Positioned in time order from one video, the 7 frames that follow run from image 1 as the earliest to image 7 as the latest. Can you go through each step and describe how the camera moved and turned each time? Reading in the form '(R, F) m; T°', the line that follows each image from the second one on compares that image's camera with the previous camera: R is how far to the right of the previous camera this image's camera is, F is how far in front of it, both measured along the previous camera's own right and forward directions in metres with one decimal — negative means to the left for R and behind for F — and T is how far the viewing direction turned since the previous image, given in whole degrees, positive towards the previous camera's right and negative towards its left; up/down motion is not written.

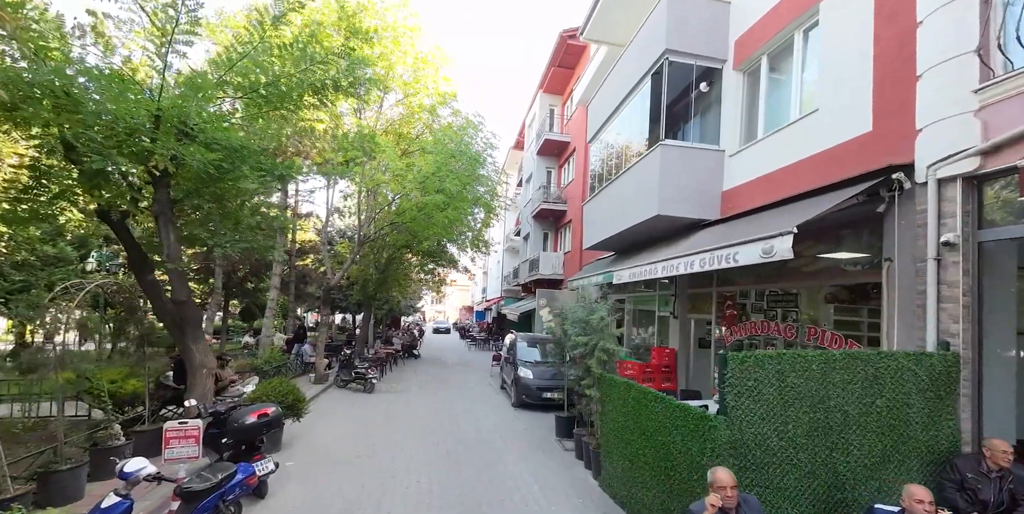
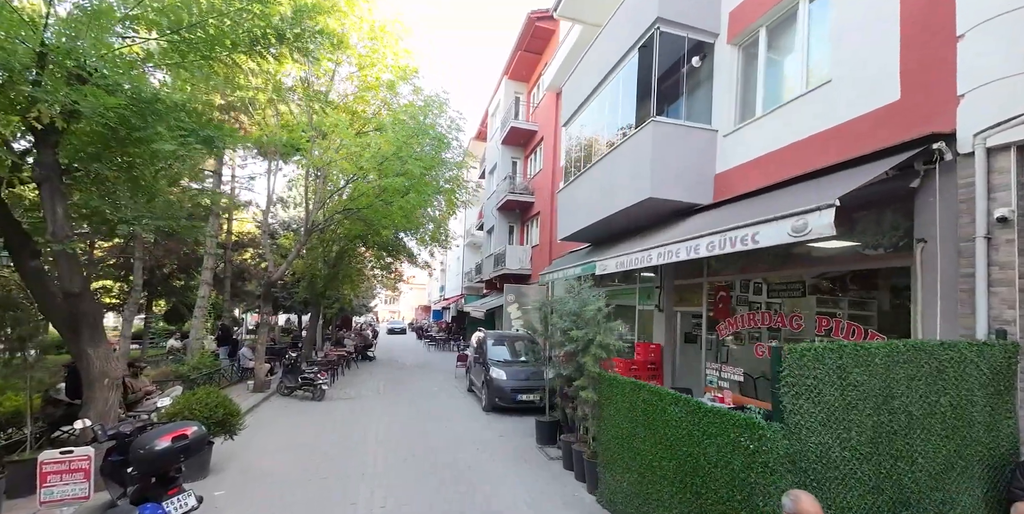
(-0.4, +1.0) m; +6°
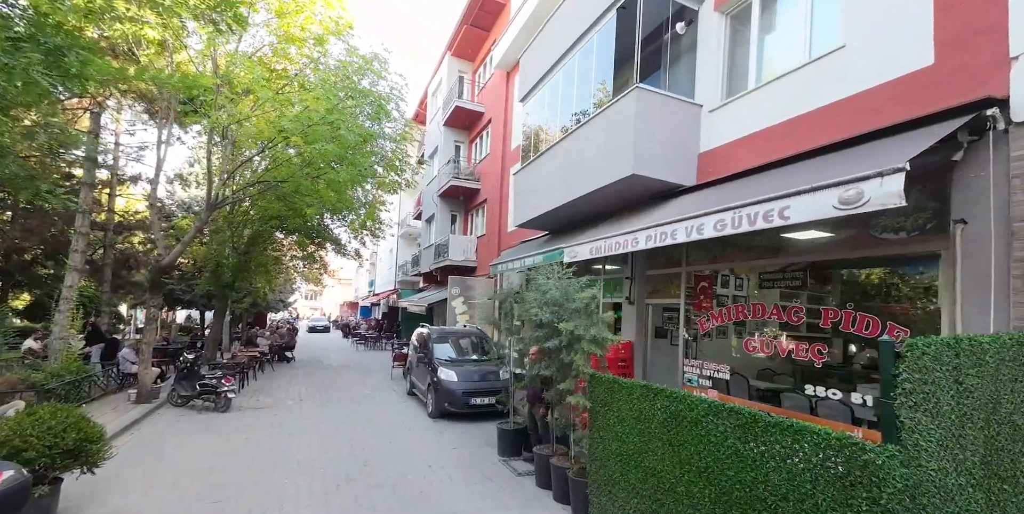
(-0.5, +1.3) m; +9°
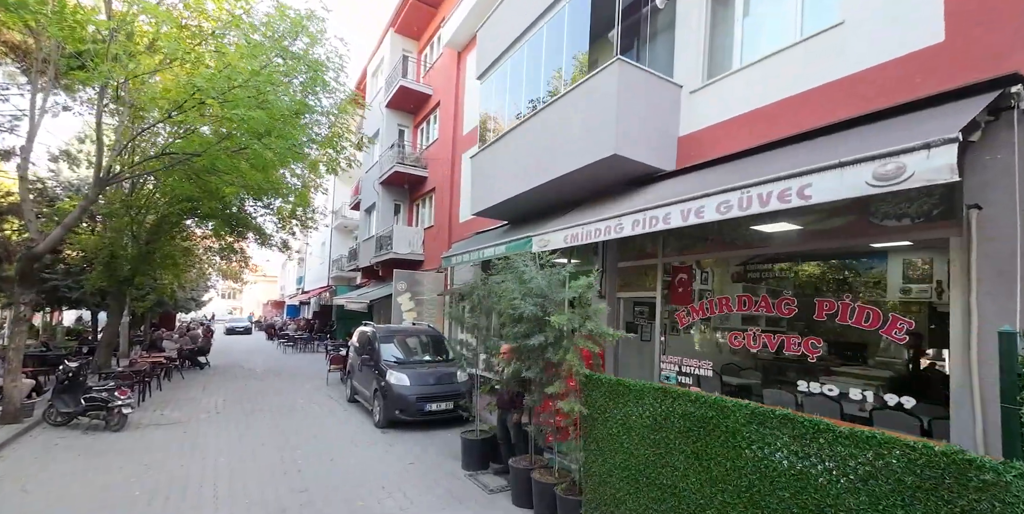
(-0.4, +0.8) m; +8°
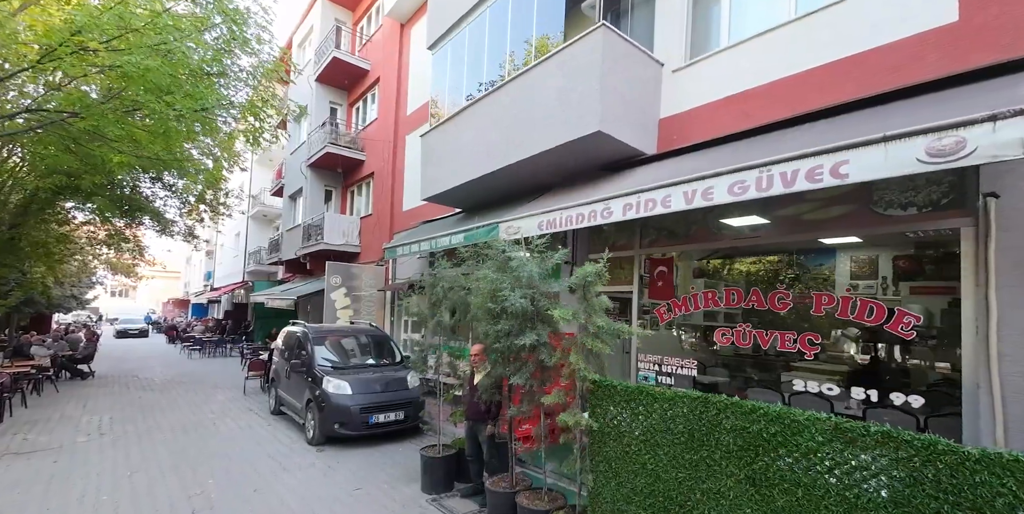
(-0.5, +0.8) m; +9°
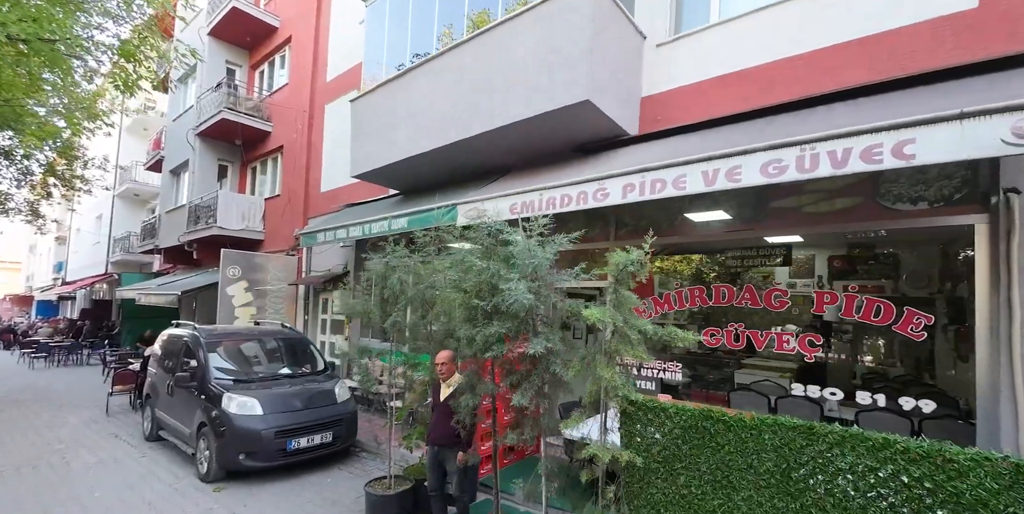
(-0.6, +1.0) m; +11°
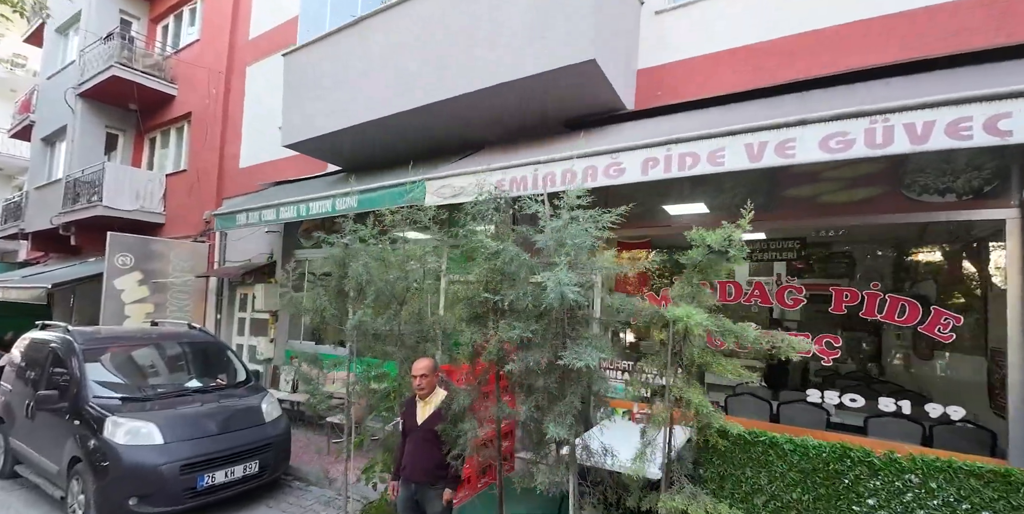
(-0.5, +0.9) m; +9°
